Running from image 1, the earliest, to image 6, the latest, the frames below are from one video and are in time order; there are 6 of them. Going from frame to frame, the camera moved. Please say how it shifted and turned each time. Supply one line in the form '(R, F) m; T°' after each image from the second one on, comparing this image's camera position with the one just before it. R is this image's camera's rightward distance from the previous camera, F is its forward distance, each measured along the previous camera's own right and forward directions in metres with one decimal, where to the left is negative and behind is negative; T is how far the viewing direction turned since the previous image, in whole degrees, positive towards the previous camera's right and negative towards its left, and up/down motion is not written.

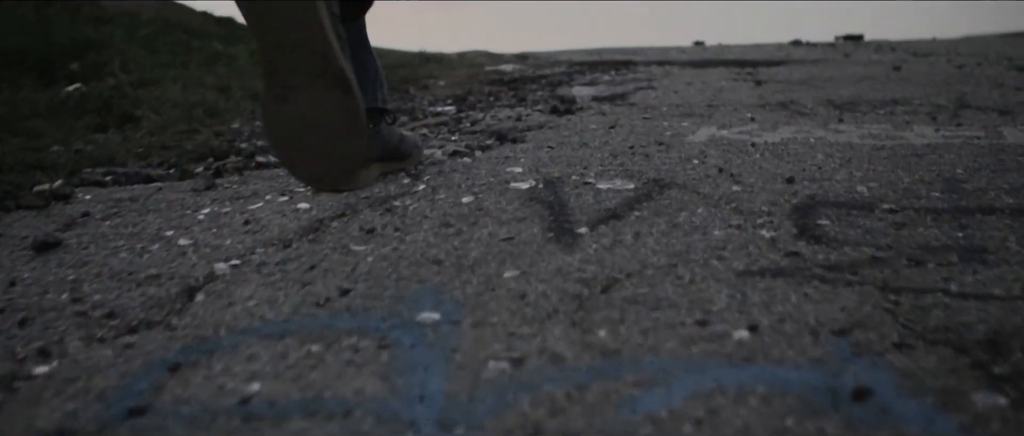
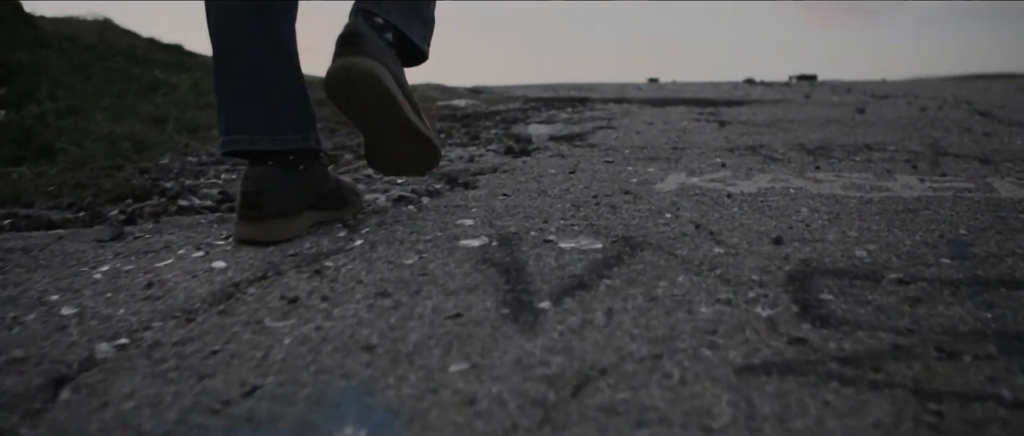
(0.0, +0.3) m; +3°
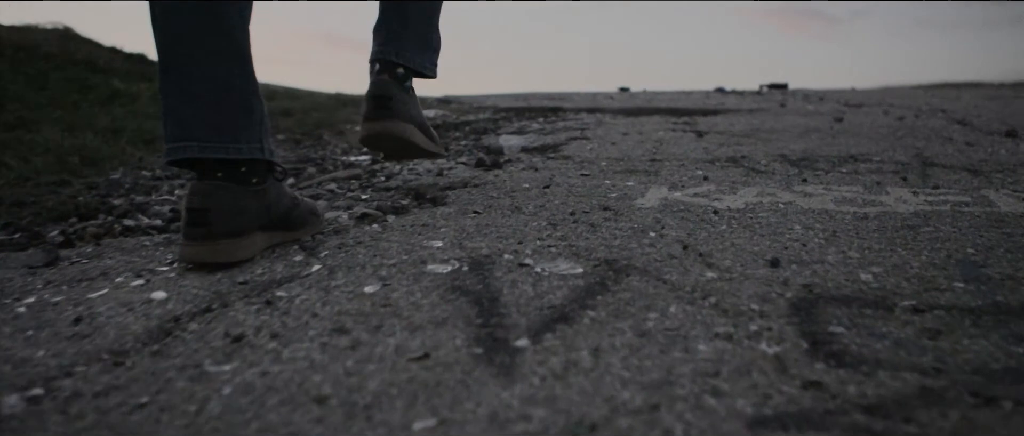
(0.0, +0.2) m; +2°
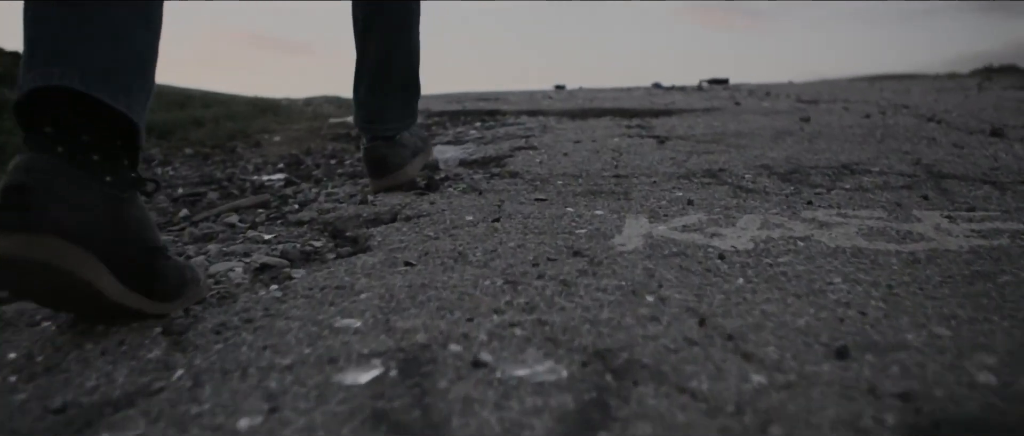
(0.0, +0.5) m; +4°
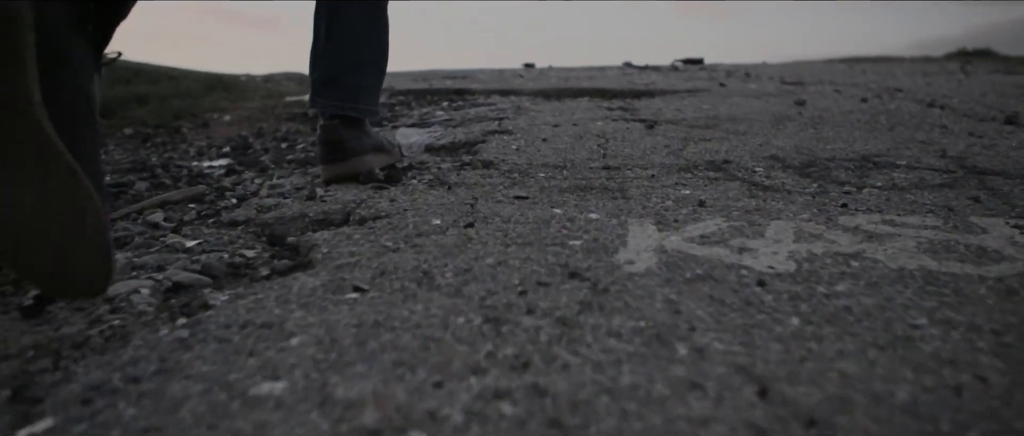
(0.0, +0.4) m; +2°
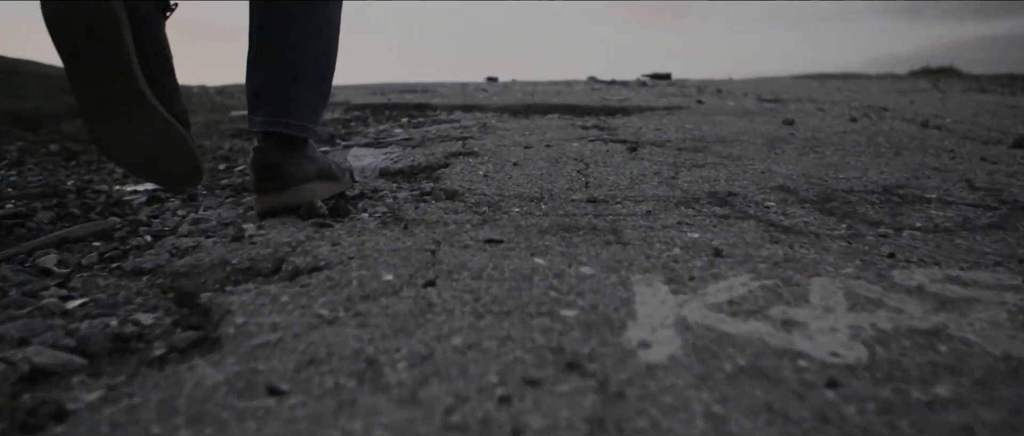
(0.0, +0.4) m; +2°
